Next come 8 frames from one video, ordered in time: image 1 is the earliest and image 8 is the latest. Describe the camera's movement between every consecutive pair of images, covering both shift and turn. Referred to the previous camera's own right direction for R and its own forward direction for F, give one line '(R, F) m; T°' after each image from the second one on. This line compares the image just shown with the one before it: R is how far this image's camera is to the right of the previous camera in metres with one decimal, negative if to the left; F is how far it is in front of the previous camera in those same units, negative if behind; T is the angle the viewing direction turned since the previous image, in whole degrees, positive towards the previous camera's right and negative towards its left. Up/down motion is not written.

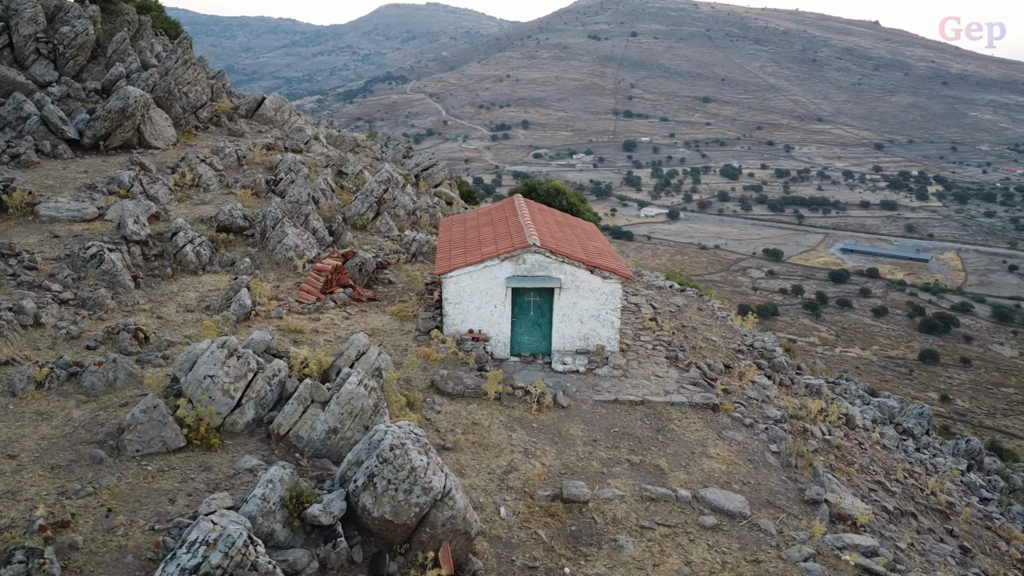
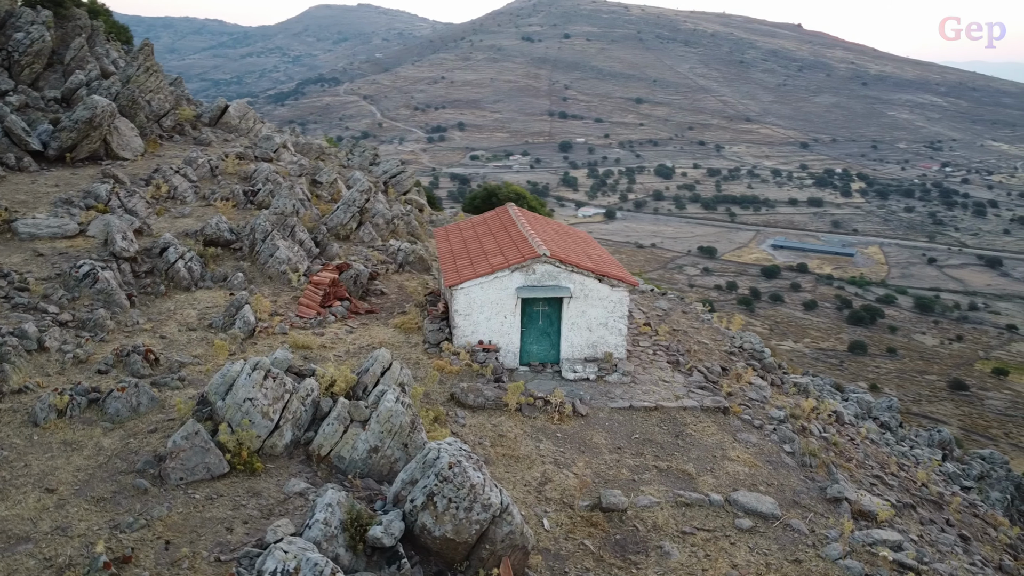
(-1.3, 0.0) m; +4°
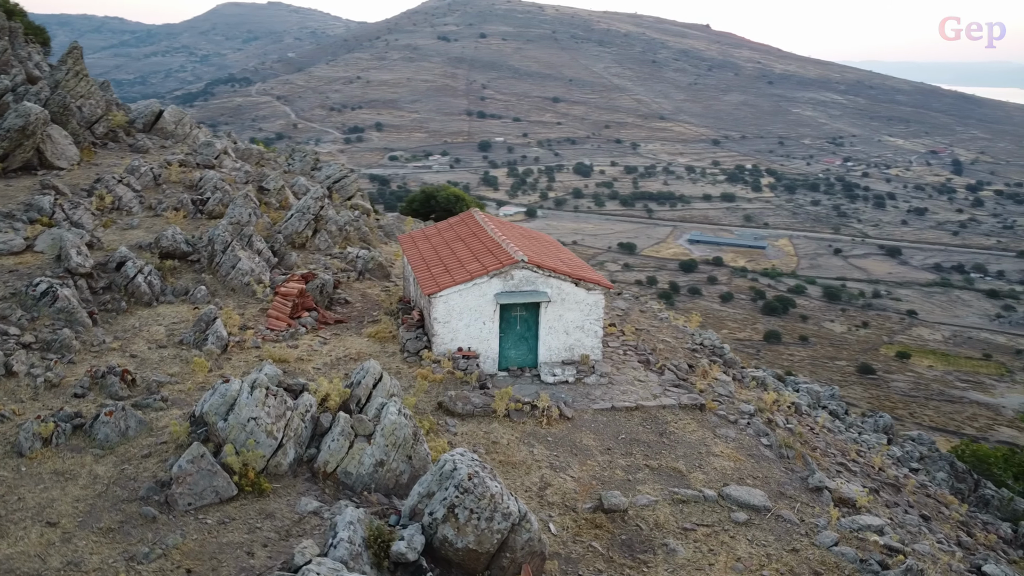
(-1.0, 0.0) m; +6°
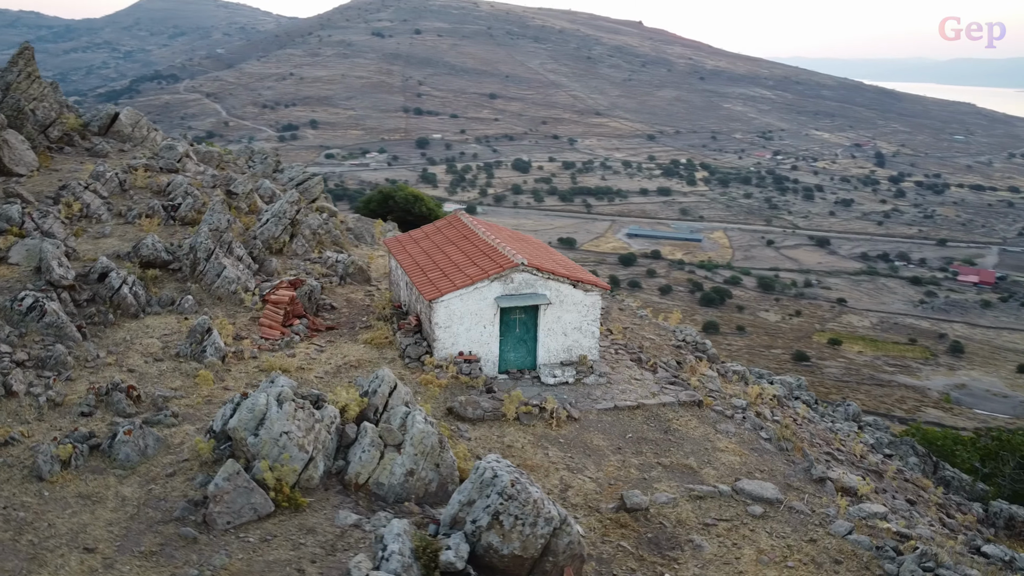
(-1.1, 0.0) m; +4°
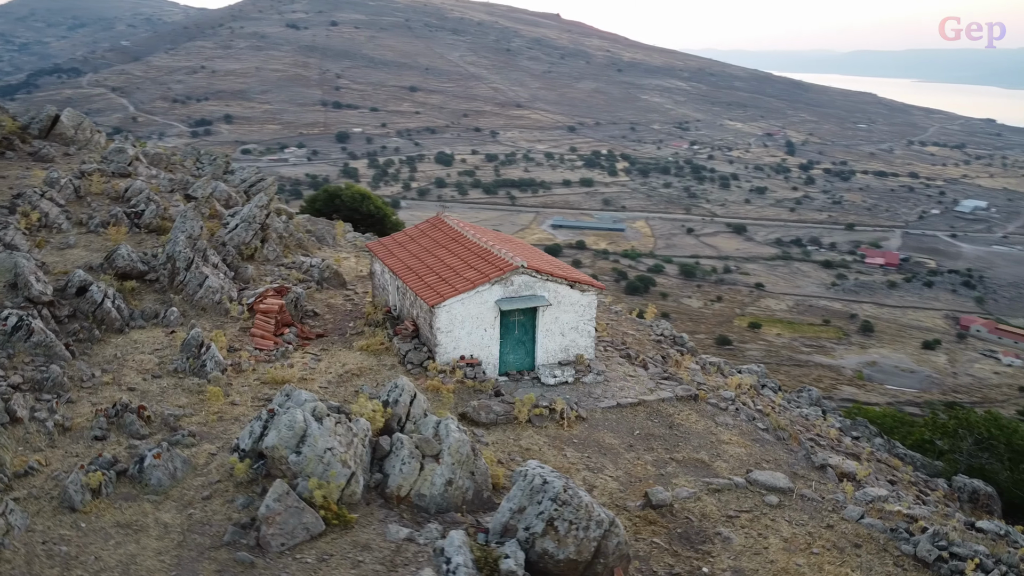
(-1.4, 0.0) m; +5°
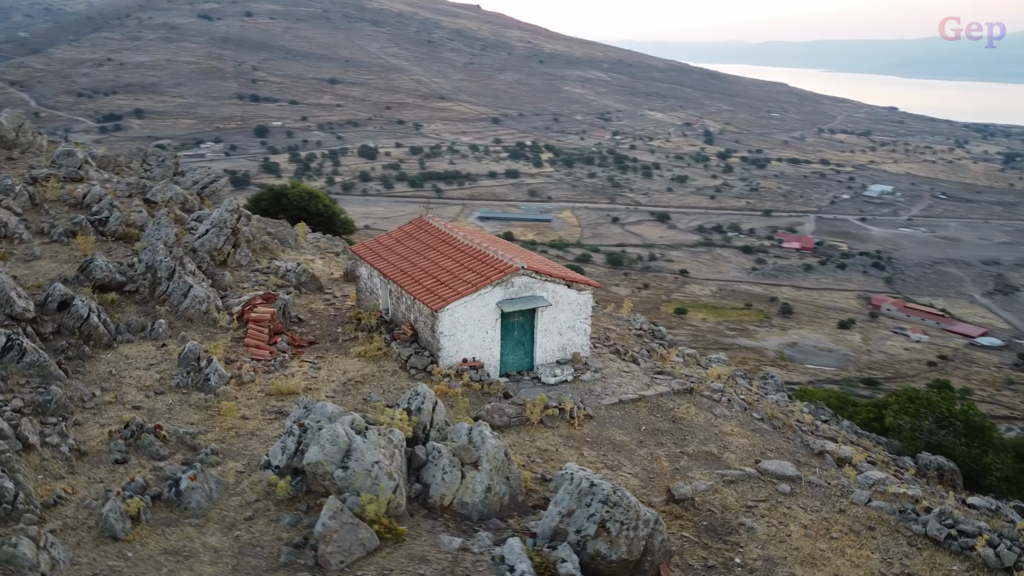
(-1.4, 0.0) m; +5°
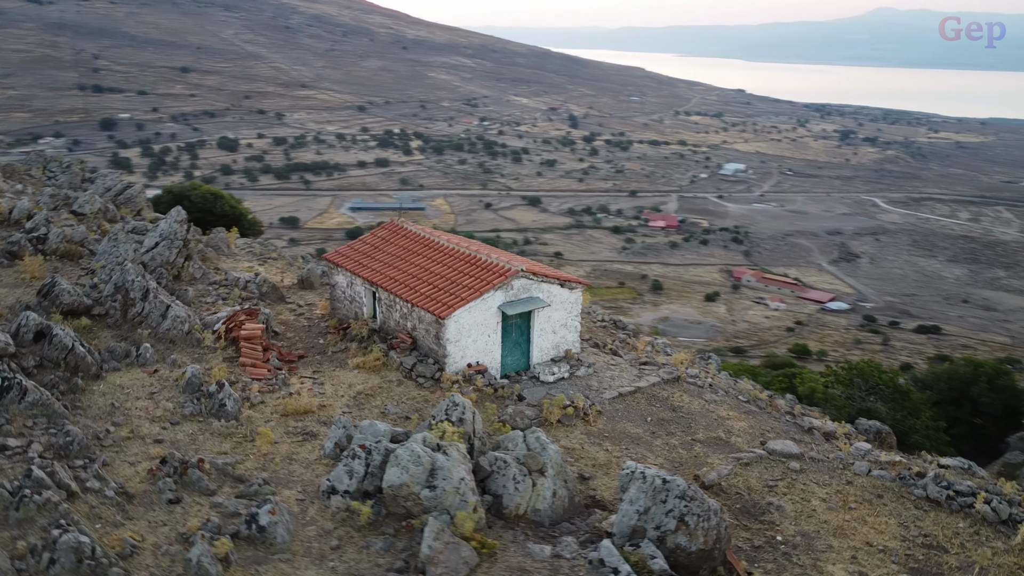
(-2.3, 0.0) m; +9°
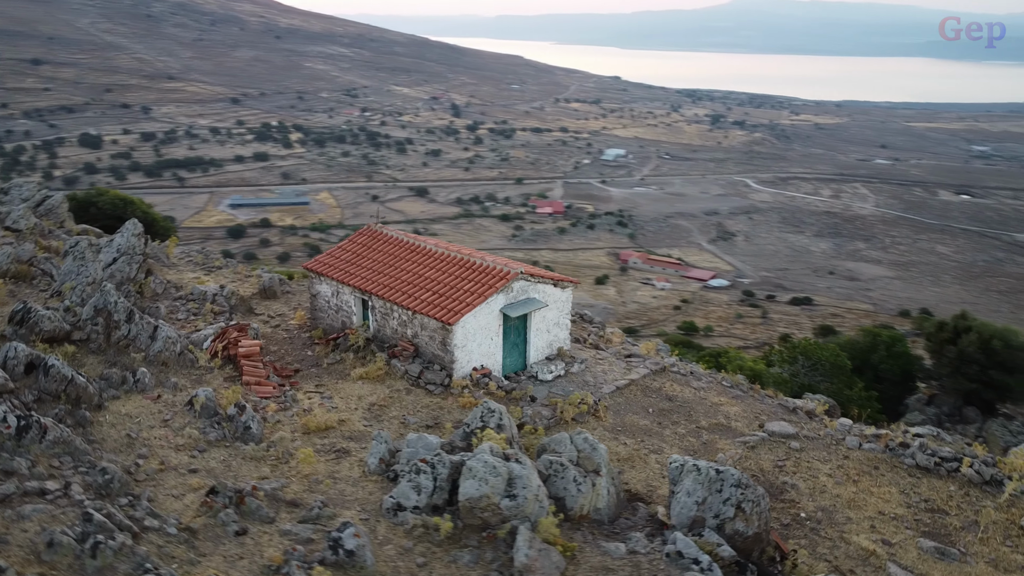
(-2.1, 0.0) m; +8°
